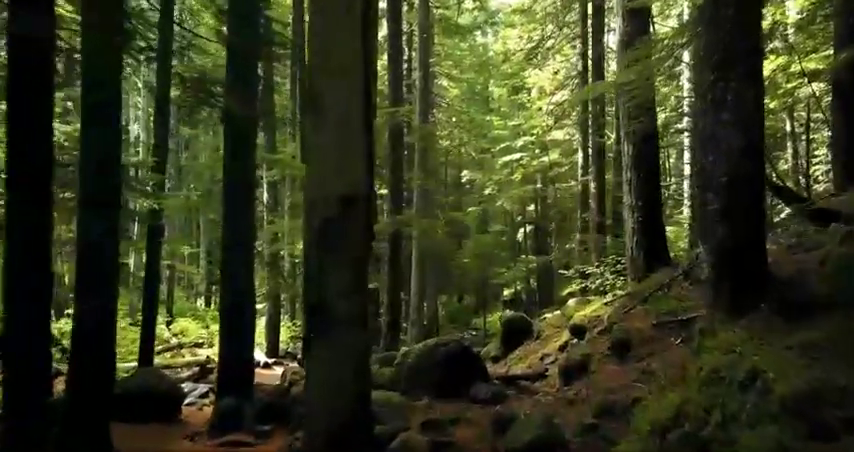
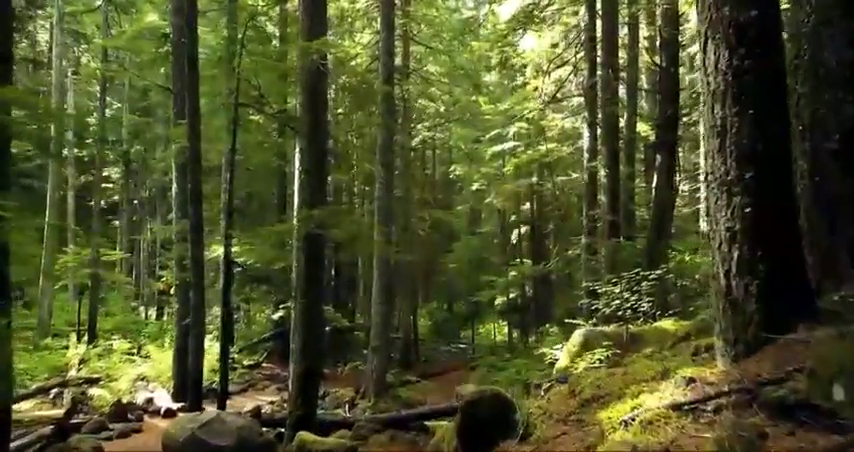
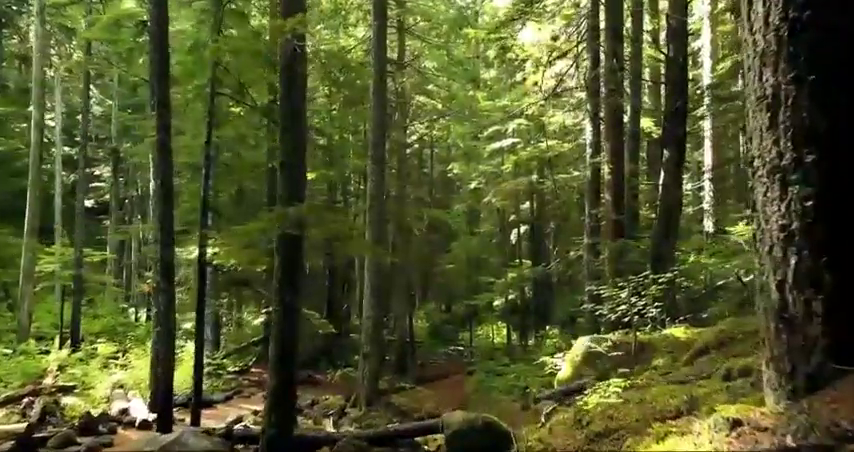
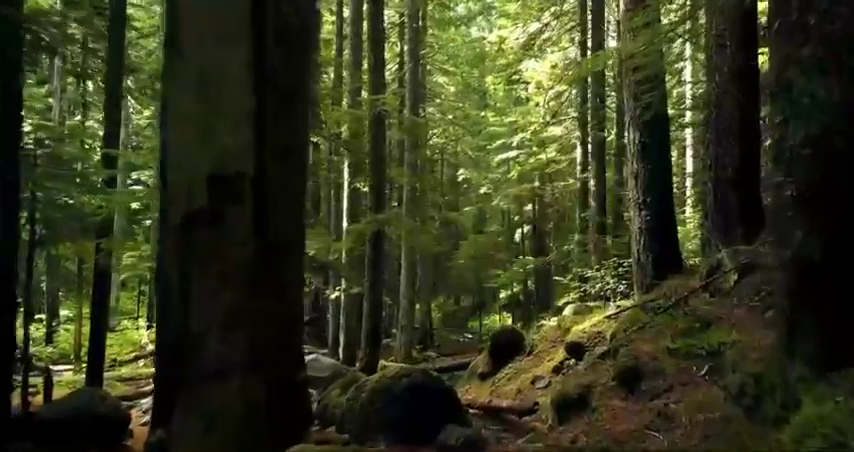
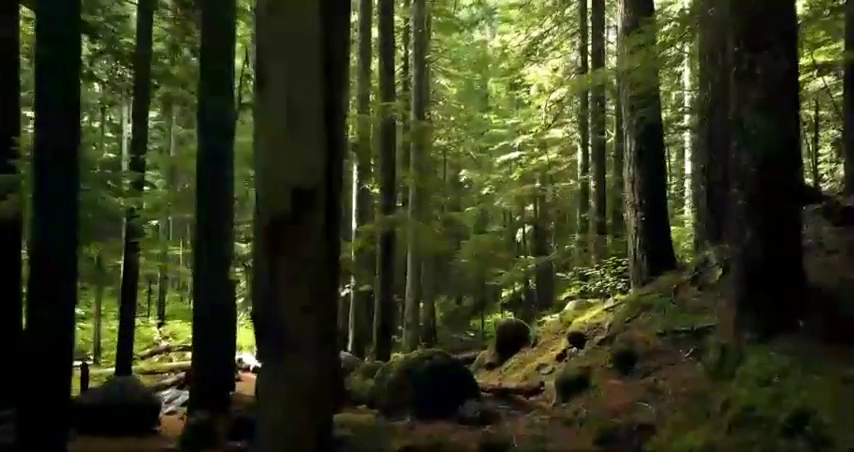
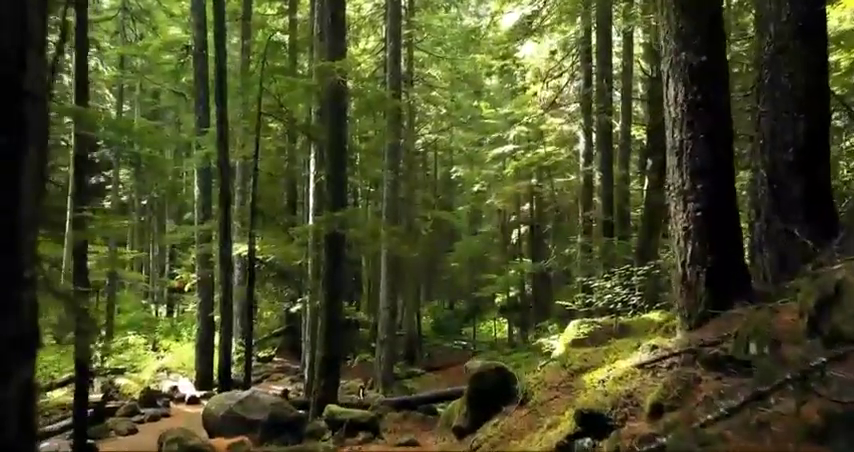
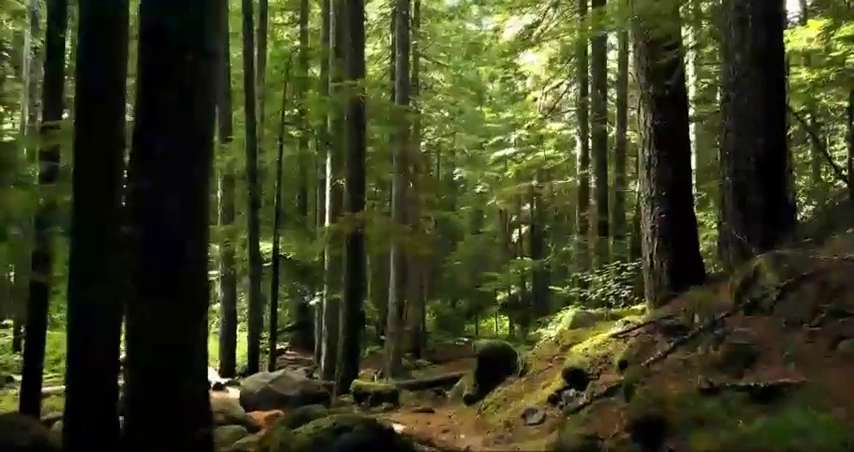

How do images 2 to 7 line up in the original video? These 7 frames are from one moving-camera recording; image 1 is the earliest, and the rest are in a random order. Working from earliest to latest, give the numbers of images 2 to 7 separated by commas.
5, 4, 7, 6, 2, 3
